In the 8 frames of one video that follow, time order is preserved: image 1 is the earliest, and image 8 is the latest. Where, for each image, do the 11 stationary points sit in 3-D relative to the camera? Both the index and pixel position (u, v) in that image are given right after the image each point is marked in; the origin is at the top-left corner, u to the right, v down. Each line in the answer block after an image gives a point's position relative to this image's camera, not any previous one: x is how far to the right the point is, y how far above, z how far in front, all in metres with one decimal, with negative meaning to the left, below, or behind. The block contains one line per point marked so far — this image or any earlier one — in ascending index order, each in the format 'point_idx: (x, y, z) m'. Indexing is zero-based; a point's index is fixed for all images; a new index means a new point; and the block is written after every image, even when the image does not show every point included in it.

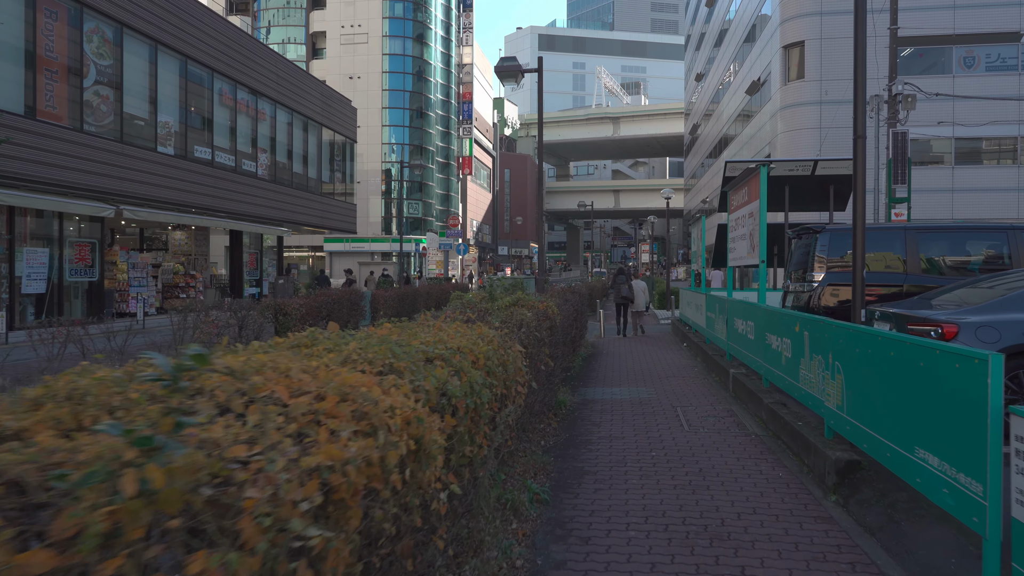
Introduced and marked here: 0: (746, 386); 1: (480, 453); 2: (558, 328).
0: (+2.8, -1.2, +8.4) m
1: (-0.2, -0.8, +3.5) m
2: (+0.5, -0.5, +8.1) m
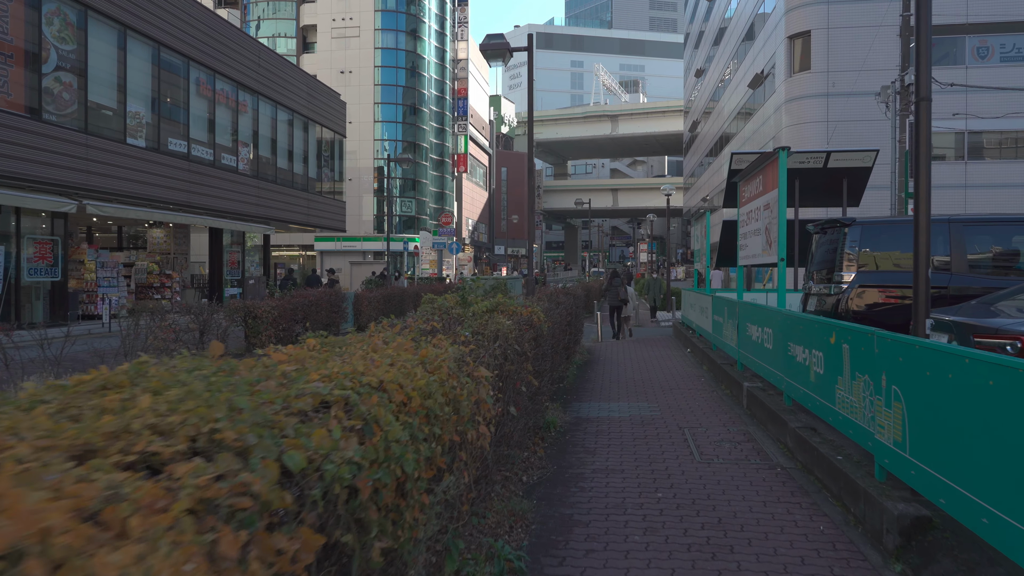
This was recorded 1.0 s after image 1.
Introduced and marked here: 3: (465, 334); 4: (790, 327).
0: (+2.6, -1.2, +7.2) m
1: (-0.3, -0.8, +2.3) m
2: (+0.3, -0.5, +7.0) m
3: (-0.3, -0.3, +4.9) m
4: (+2.8, -0.4, +7.0) m
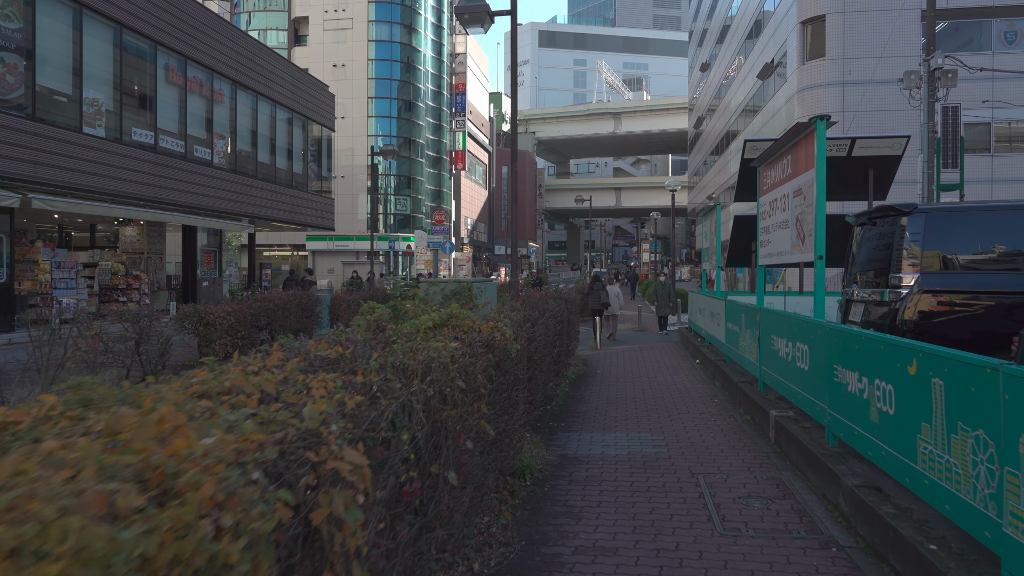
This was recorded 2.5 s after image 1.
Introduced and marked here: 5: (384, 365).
0: (+2.3, -1.2, +5.6) m
1: (-0.7, -0.9, +0.7) m
2: (0.0, -0.5, +5.4) m
3: (-0.6, -0.4, +3.3) m
4: (+2.5, -0.4, +5.4) m
5: (-0.6, -0.4, +3.4) m
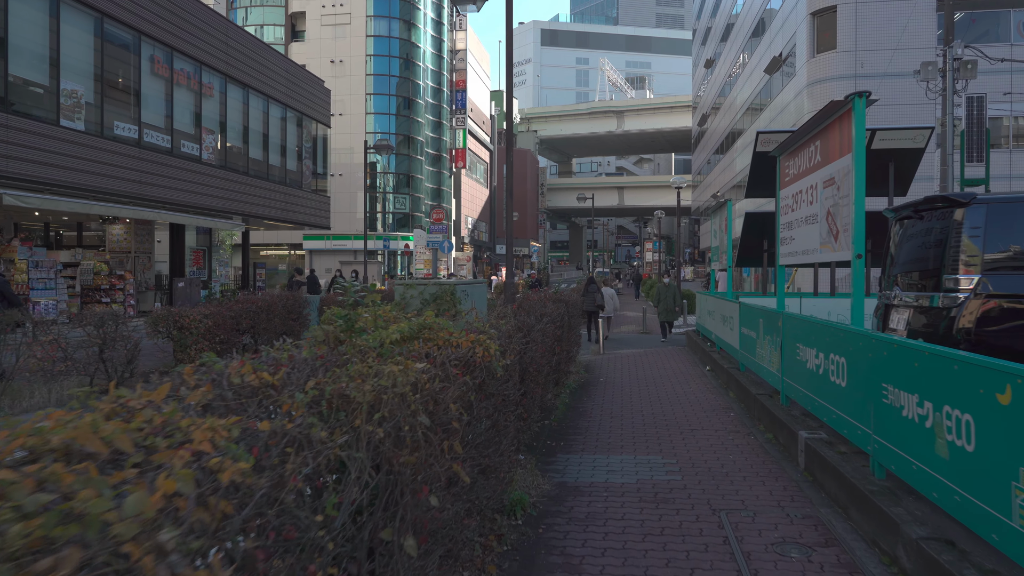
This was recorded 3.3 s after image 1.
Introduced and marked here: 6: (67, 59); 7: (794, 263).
0: (+2.2, -1.3, +4.7) m
1: (-0.7, -0.9, -0.1) m
2: (0.0, -0.6, +4.5) m
3: (-0.7, -0.4, +2.5) m
4: (+2.4, -0.5, +4.5) m
5: (-0.7, -0.4, +2.5) m
6: (-10.6, +5.5, +16.8) m
7: (+3.0, +0.3, +7.5) m
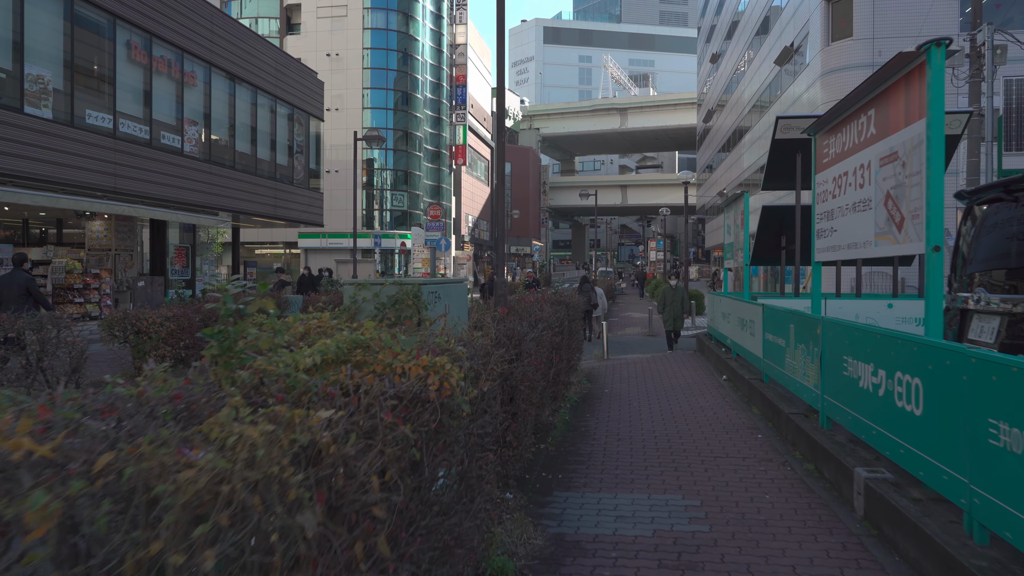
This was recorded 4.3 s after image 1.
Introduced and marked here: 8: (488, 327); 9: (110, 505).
0: (+2.1, -1.3, +3.6) m
1: (-0.9, -0.9, -1.3) m
2: (-0.1, -0.6, +3.4) m
3: (-0.8, -0.4, +1.3) m
4: (+2.3, -0.5, +3.4) m
5: (-0.8, -0.4, +1.4) m
6: (-10.7, +5.5, +15.7) m
7: (+2.9, +0.3, +6.3) m
8: (-0.2, -0.3, +5.5) m
9: (-0.8, -0.4, +1.3) m
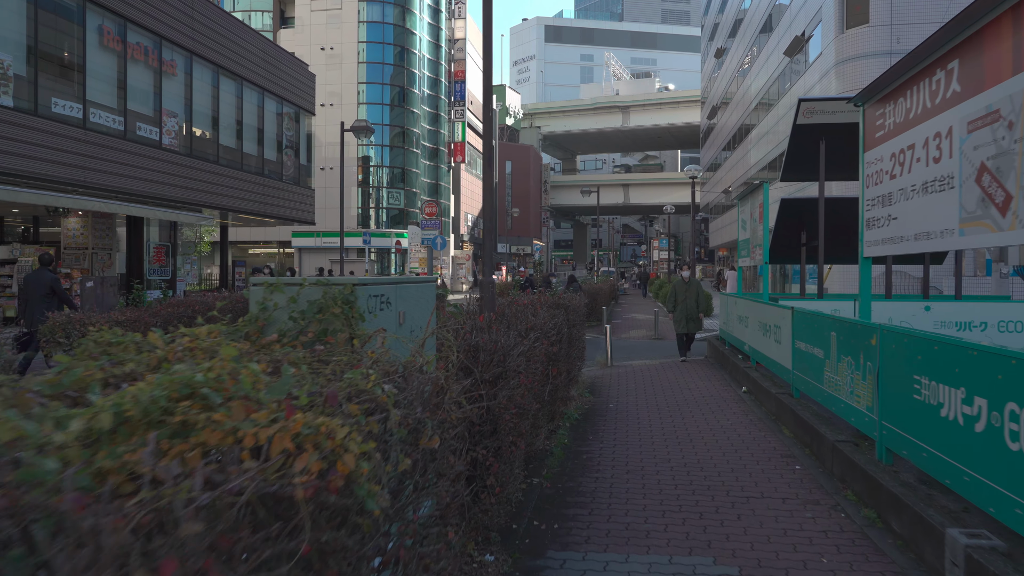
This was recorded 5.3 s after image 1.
0: (+2.0, -1.3, +2.4) m
1: (-1.0, -0.9, -2.4) m
2: (-0.3, -0.6, +2.2) m
3: (-0.9, -0.4, +0.1) m
4: (+2.2, -0.5, +2.2) m
5: (-0.9, -0.4, +0.2) m
6: (-10.8, +5.4, +14.6) m
7: (+2.8, +0.3, +5.1) m
8: (-0.3, -0.3, +4.3) m
9: (-0.9, -0.4, +0.2) m
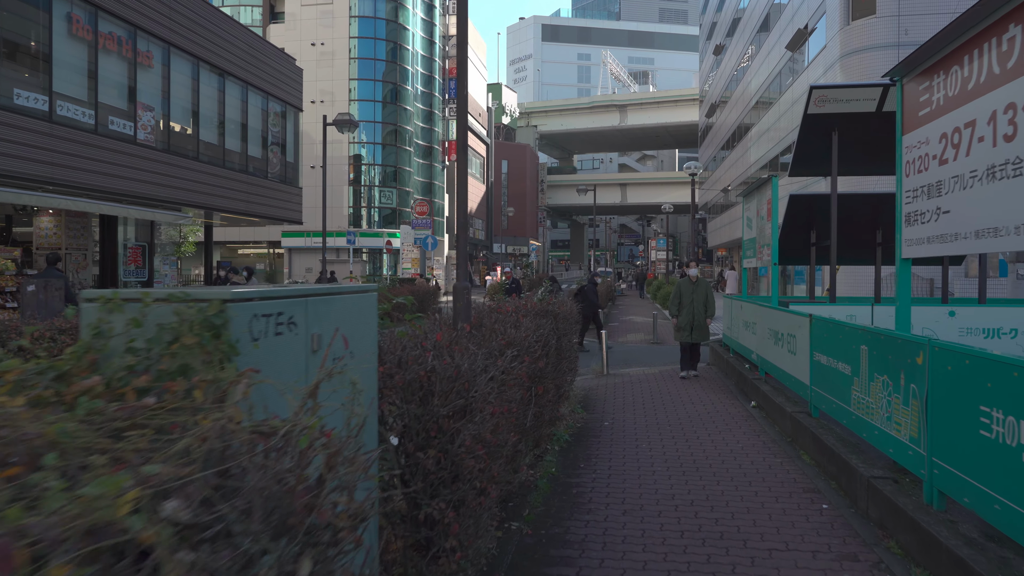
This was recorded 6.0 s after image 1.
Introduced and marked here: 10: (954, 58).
0: (+1.9, -1.3, +1.5) m
1: (-1.1, -1.0, -3.3) m
2: (-0.4, -0.6, +1.3) m
3: (-1.1, -0.5, -0.8) m
4: (+2.0, -0.5, +1.3) m
5: (-1.1, -0.5, -0.7) m
6: (-11.0, +5.4, +13.7) m
7: (+2.6, +0.2, +4.2) m
8: (-0.4, -0.3, +3.4) m
9: (-1.0, -0.5, -0.7) m
10: (+2.7, +1.4, +4.3) m
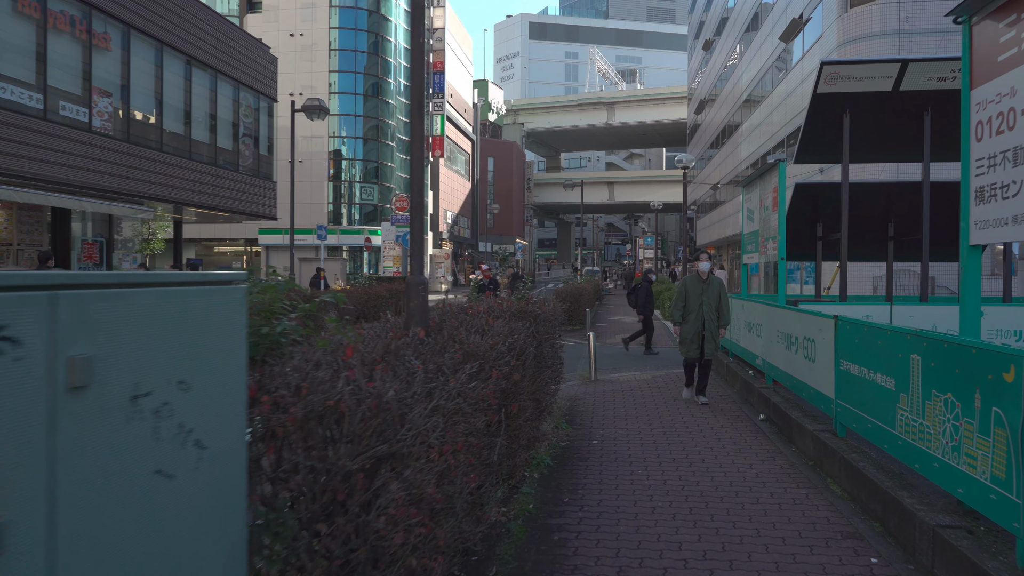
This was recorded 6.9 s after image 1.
0: (+1.7, -1.3, +0.4) m
1: (-1.2, -1.0, -4.4) m
2: (-0.5, -0.6, +0.2) m
3: (-1.2, -0.4, -1.9) m
4: (+1.9, -0.5, +0.3) m
5: (-1.2, -0.4, -1.8) m
6: (-11.3, +5.4, +12.4) m
7: (+2.4, +0.2, +3.2) m
8: (-0.6, -0.3, +2.3) m
9: (-1.1, -0.4, -1.8) m
10: (+2.5, +1.4, +3.2) m
